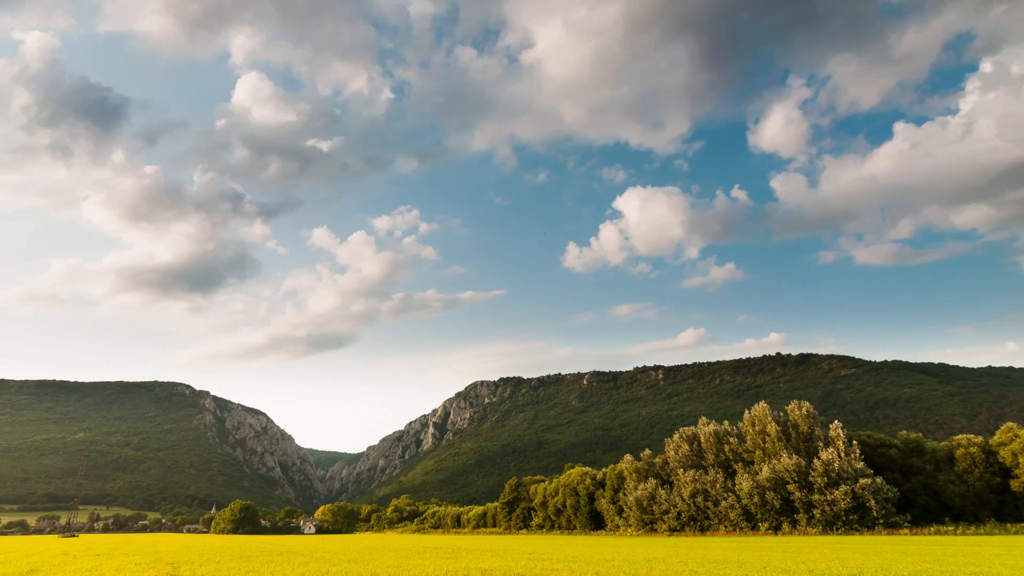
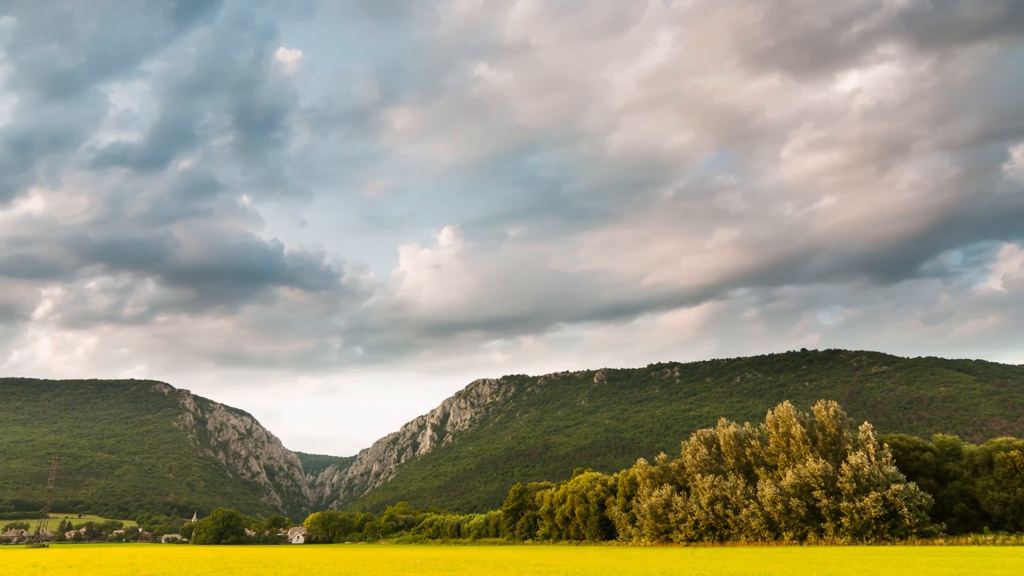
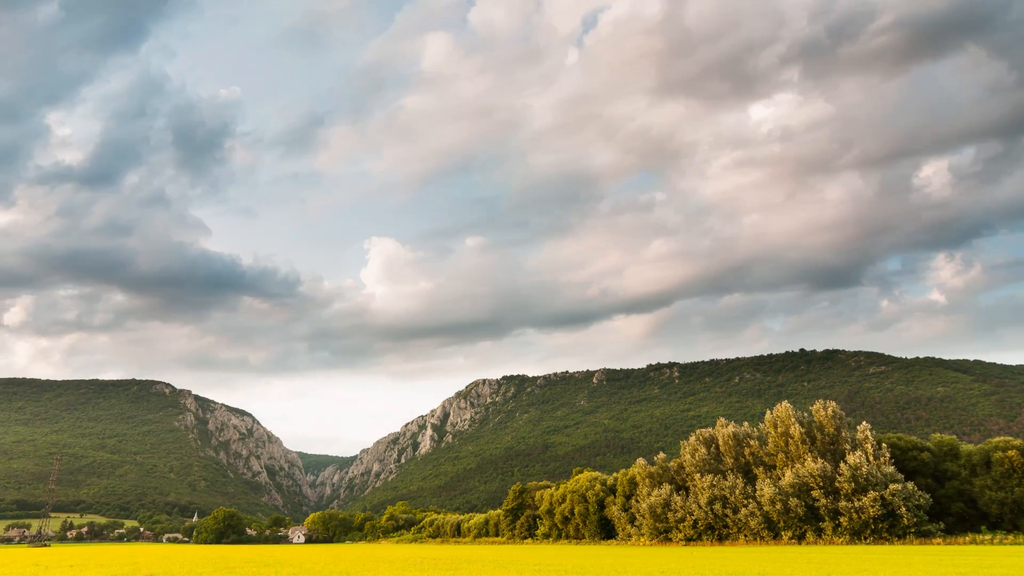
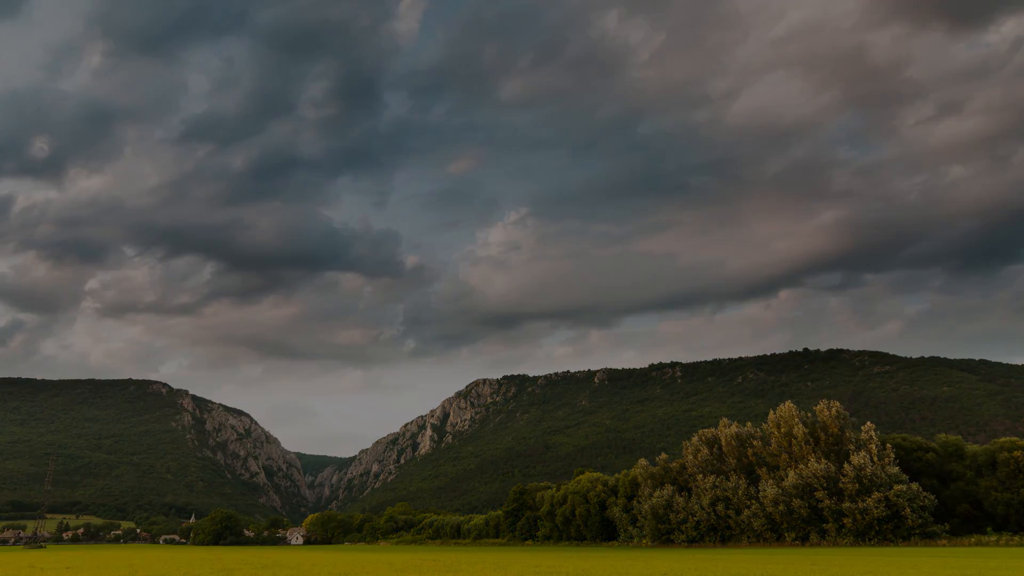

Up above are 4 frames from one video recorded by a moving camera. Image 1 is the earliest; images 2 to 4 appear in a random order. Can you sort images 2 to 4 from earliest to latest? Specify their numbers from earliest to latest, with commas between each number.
3, 2, 4
